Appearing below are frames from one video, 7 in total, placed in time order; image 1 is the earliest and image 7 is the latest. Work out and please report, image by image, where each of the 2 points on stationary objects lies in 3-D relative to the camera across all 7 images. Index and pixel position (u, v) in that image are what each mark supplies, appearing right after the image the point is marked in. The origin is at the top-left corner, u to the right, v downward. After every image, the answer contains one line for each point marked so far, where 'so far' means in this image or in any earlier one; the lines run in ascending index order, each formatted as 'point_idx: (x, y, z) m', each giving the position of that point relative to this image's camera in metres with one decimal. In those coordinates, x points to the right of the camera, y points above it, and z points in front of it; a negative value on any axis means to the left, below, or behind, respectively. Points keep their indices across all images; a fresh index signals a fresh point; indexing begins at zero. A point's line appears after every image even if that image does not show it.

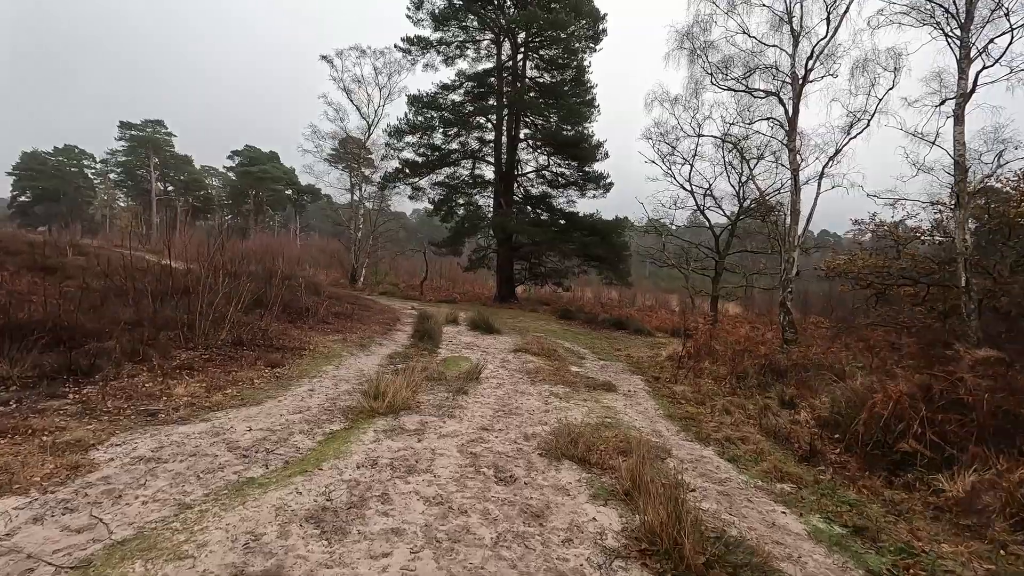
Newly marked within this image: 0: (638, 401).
0: (+1.6, -1.4, +6.6) m
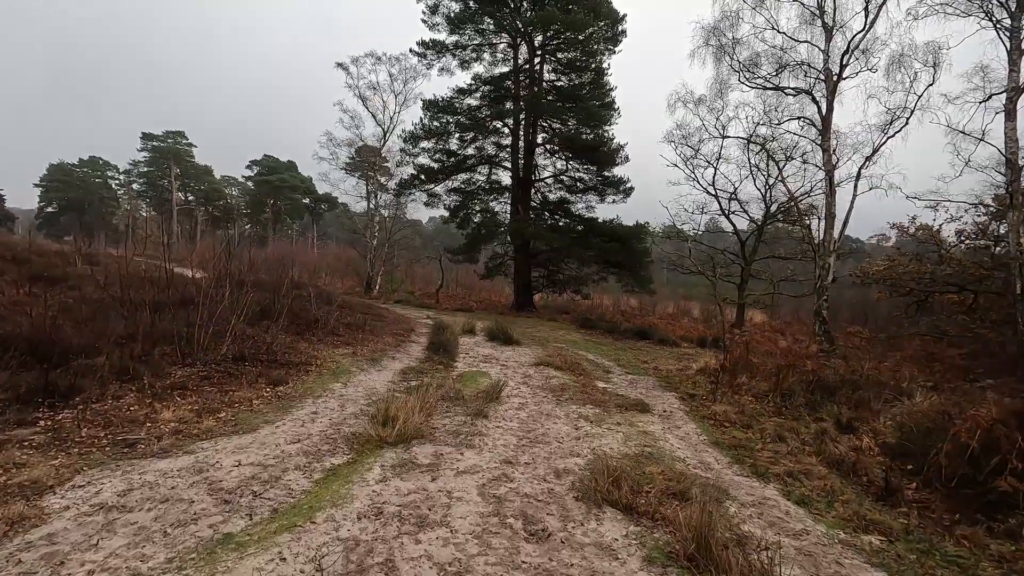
0: (+1.8, -1.5, +6.0) m
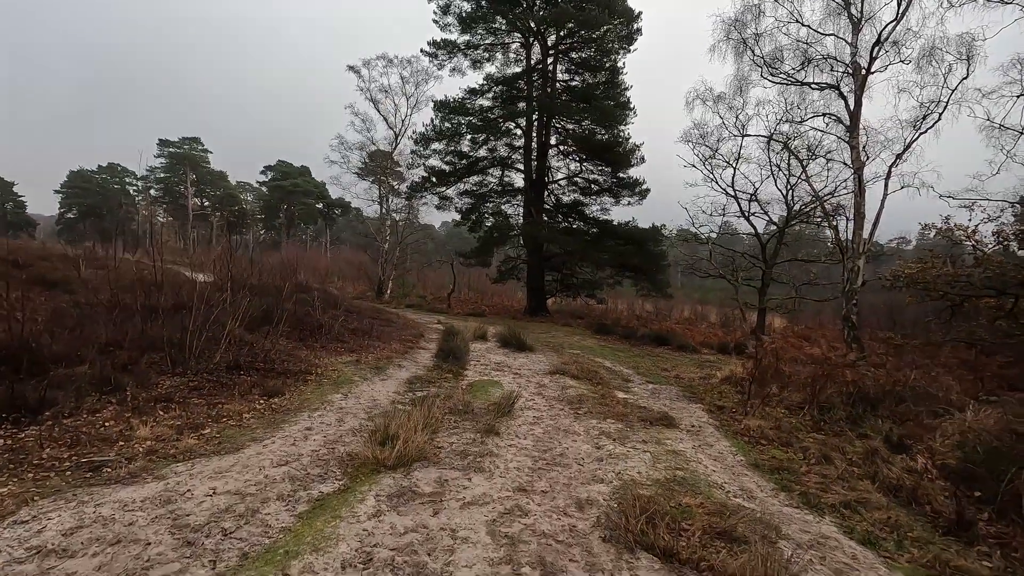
0: (+2.0, -1.5, +5.4) m
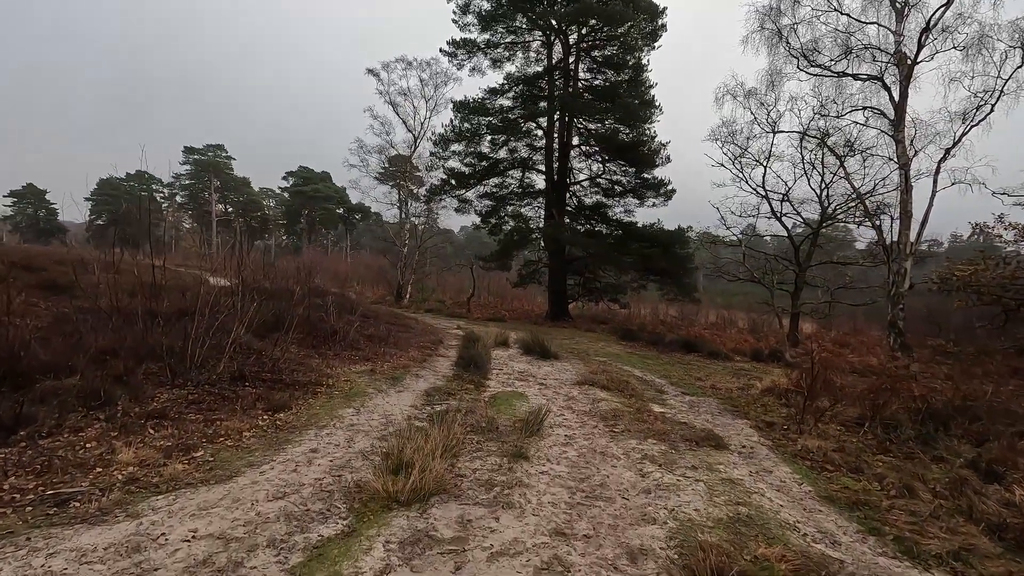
0: (+2.2, -1.6, +4.7) m
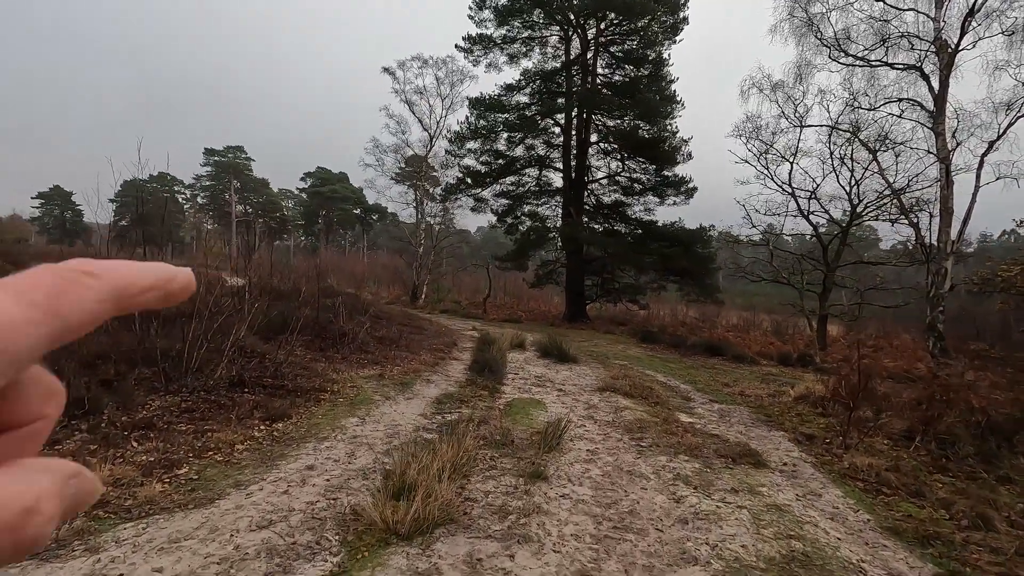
0: (+2.4, -1.6, +4.2) m
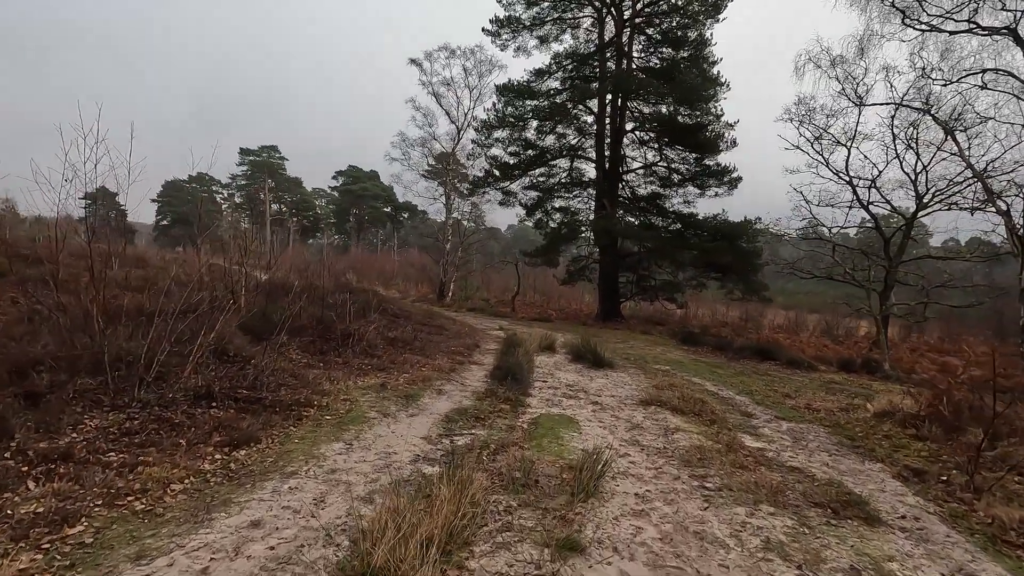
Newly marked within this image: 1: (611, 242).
0: (+2.5, -1.5, +3.0) m
1: (+3.2, +1.5, +17.6) m
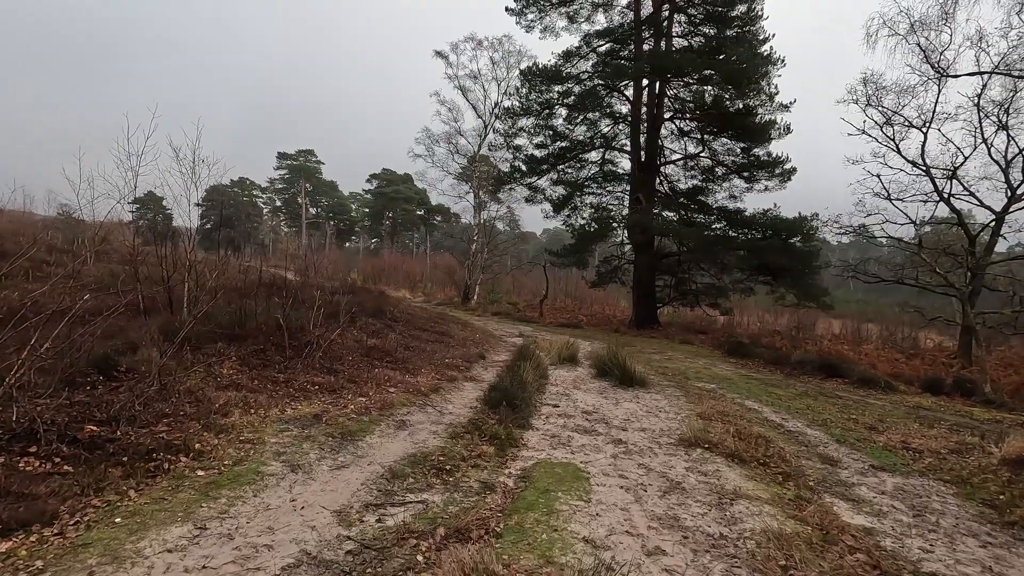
0: (+2.2, -1.5, +1.2) m
1: (+3.9, +1.4, +15.8) m
